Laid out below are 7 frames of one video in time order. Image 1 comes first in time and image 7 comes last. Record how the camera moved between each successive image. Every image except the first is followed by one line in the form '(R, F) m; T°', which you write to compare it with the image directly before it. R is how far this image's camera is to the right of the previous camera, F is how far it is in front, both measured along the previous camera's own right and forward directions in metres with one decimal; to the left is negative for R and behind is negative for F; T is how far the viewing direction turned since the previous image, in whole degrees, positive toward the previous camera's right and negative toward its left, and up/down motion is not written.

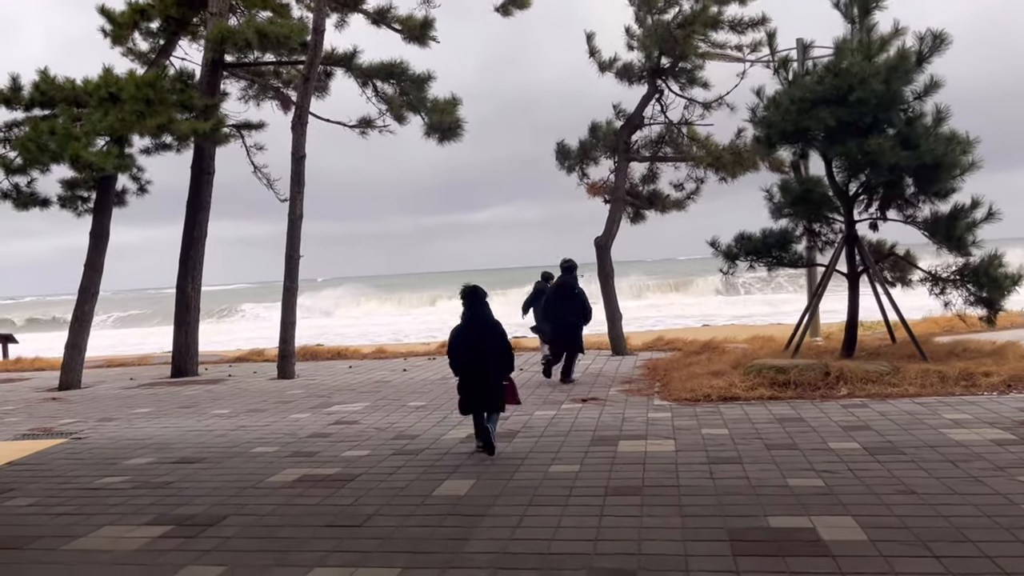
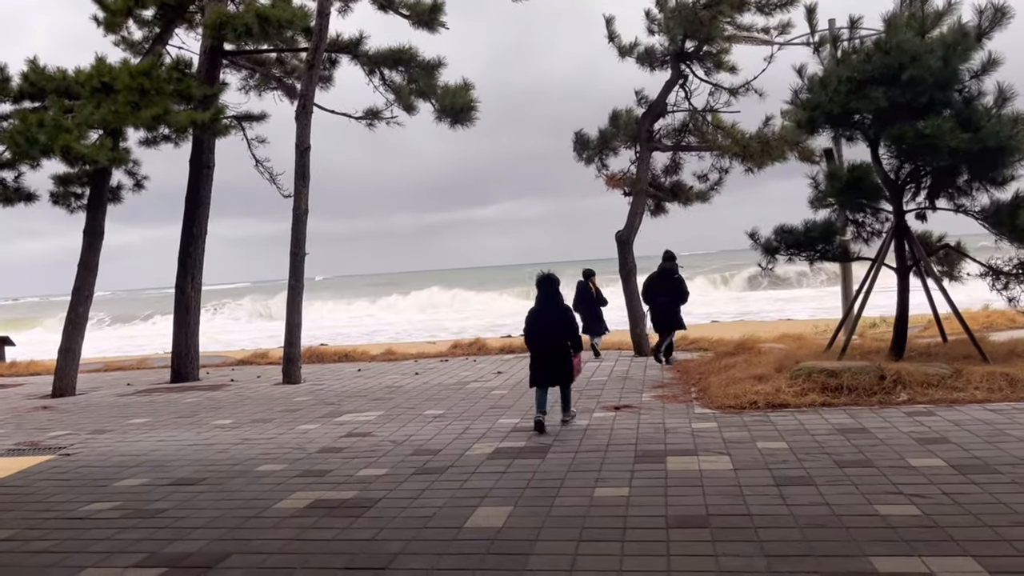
(-0.2, +0.8) m; 0°
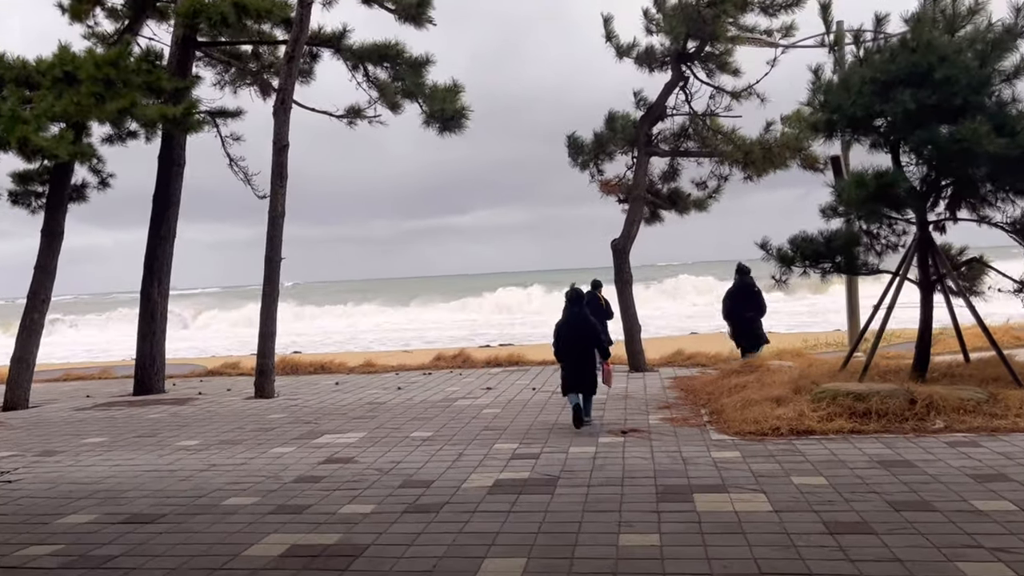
(-0.2, +0.8) m; +2°
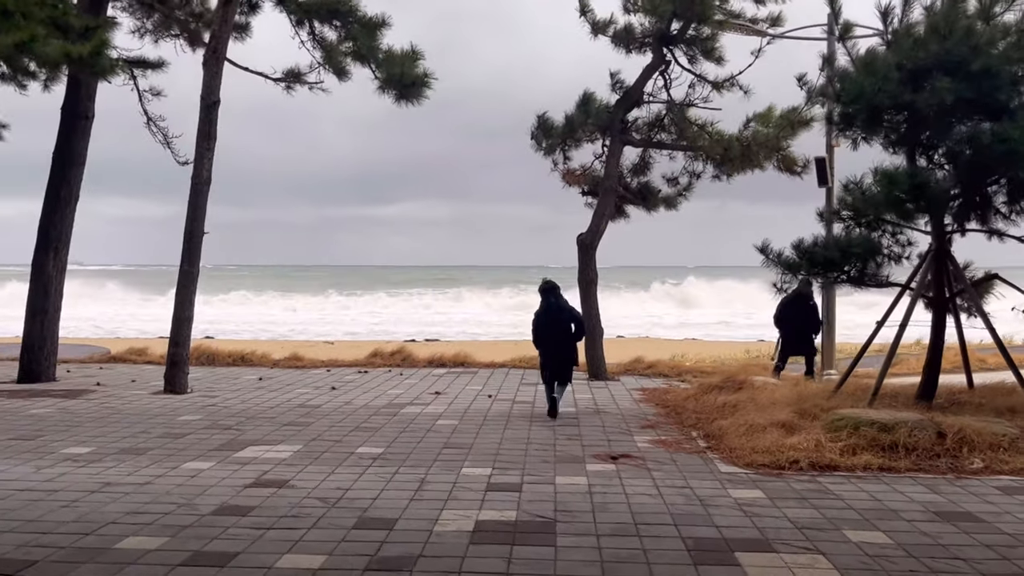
(-0.4, +1.3) m; +5°
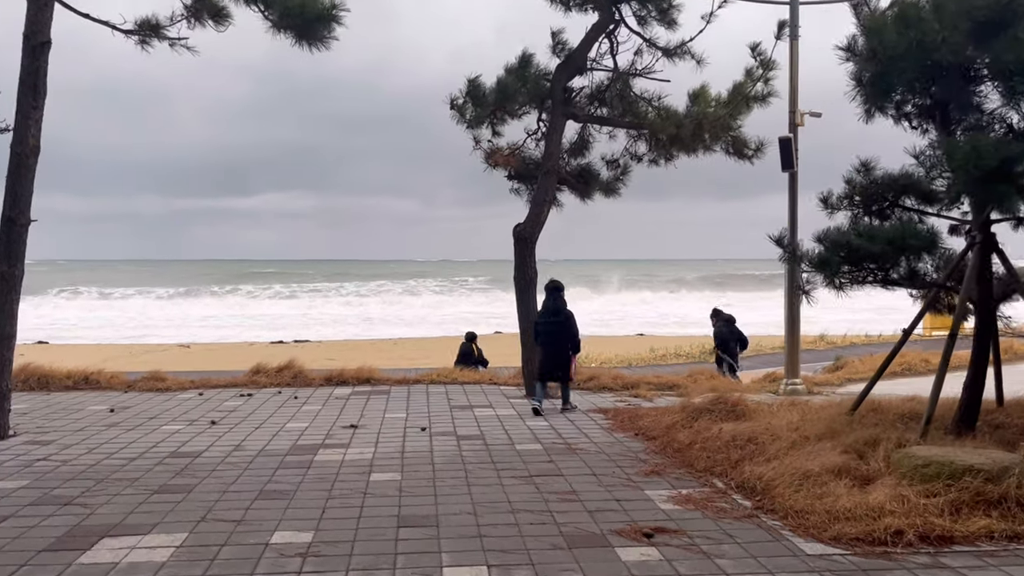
(-0.7, +2.1) m; +9°
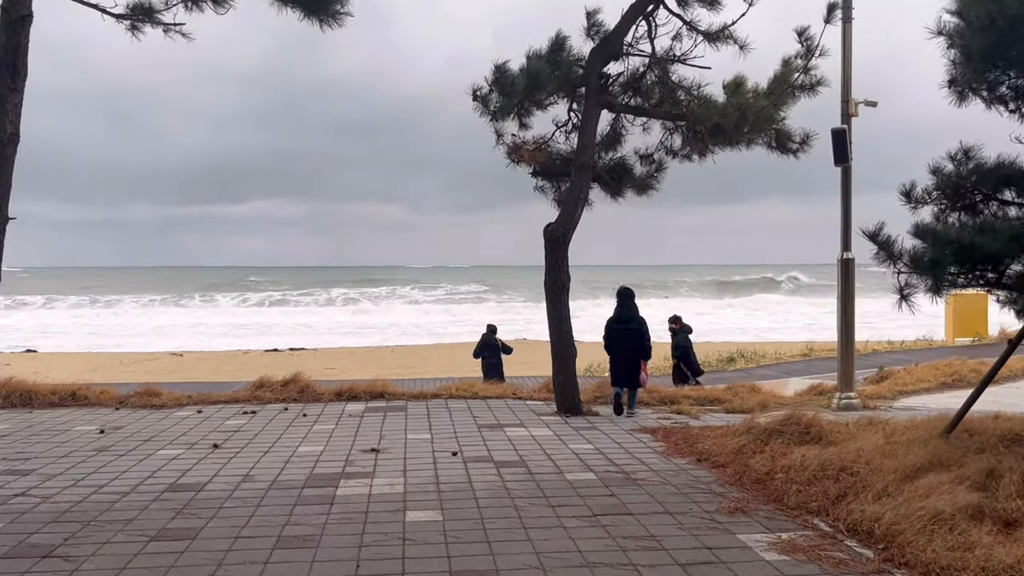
(-0.4, +0.9) m; +1°
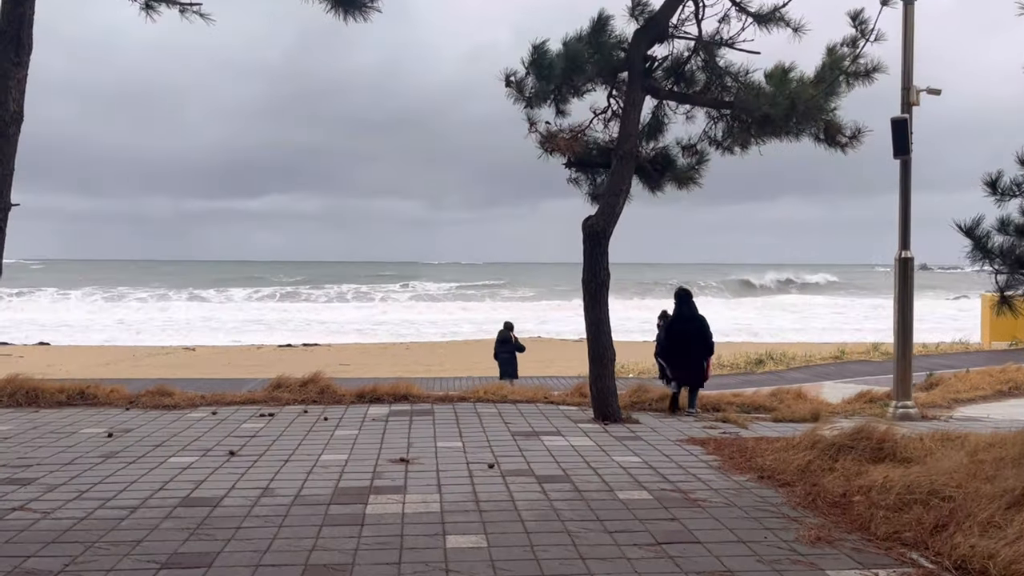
(-0.2, +0.6) m; -1°
